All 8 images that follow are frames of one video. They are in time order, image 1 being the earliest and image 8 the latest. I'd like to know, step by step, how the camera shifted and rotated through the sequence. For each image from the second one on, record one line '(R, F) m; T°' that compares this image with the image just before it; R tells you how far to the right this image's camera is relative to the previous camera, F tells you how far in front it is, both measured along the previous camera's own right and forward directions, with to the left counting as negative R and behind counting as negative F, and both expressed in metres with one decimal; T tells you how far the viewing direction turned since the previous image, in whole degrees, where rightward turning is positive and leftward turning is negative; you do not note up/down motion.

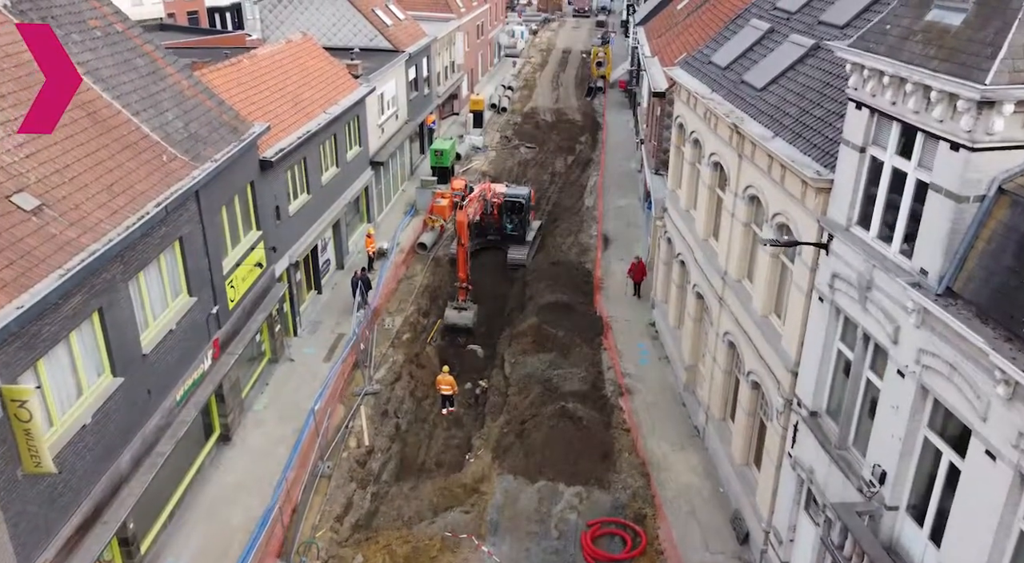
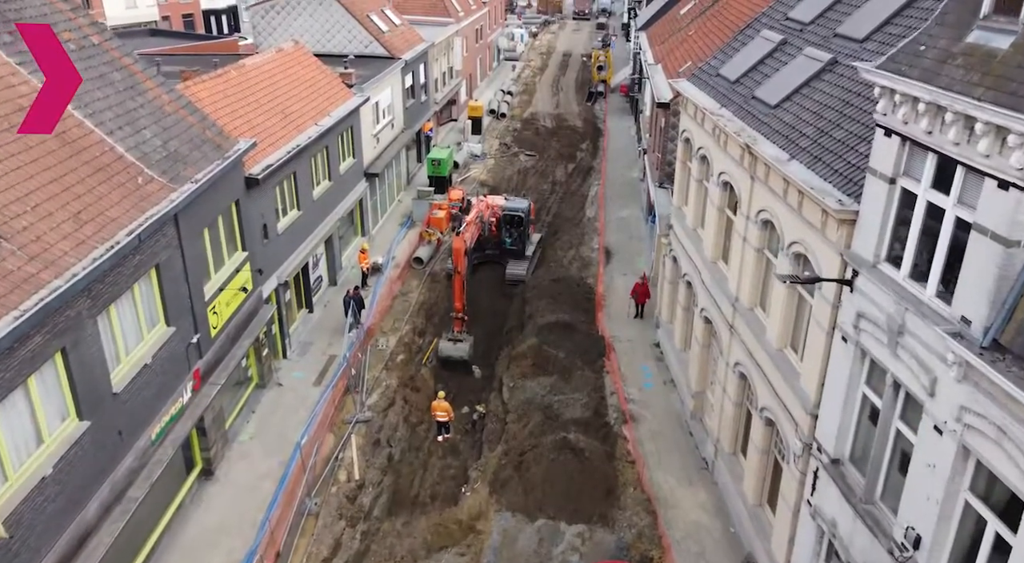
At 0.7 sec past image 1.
(0.0, +1.0) m; 0°
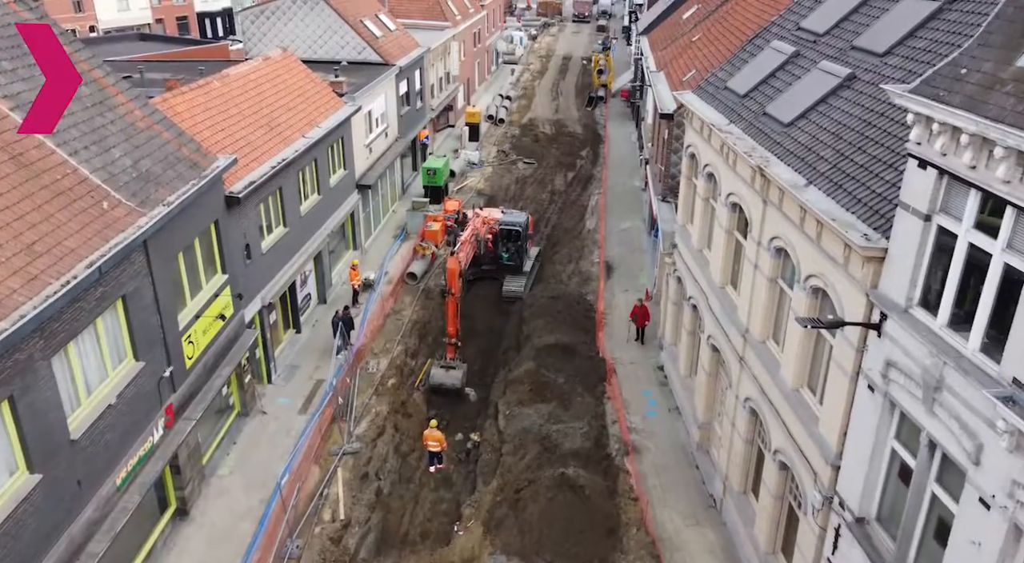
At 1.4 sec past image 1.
(+0.1, +1.1) m; 0°
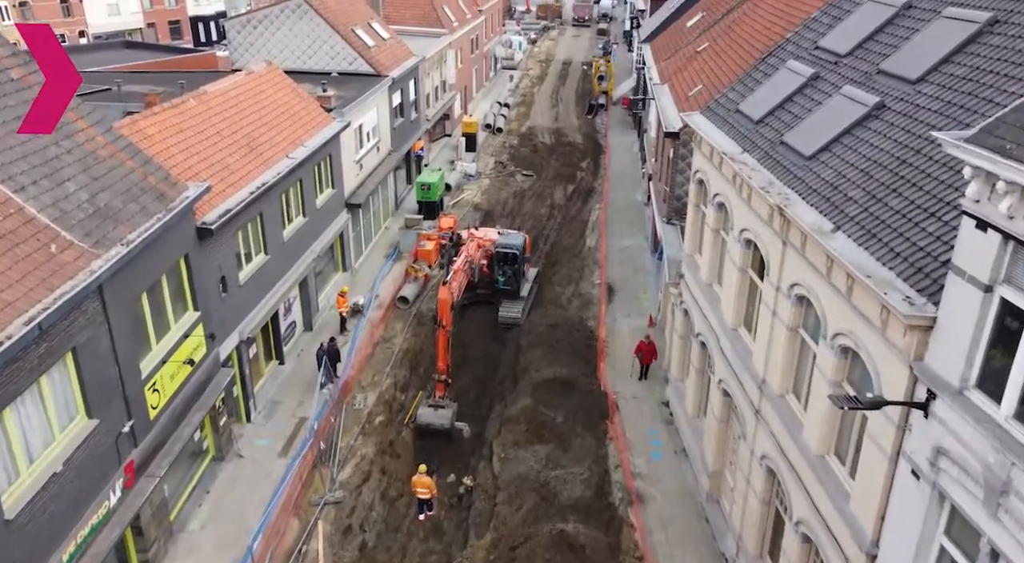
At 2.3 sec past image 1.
(+0.1, +1.4) m; 0°
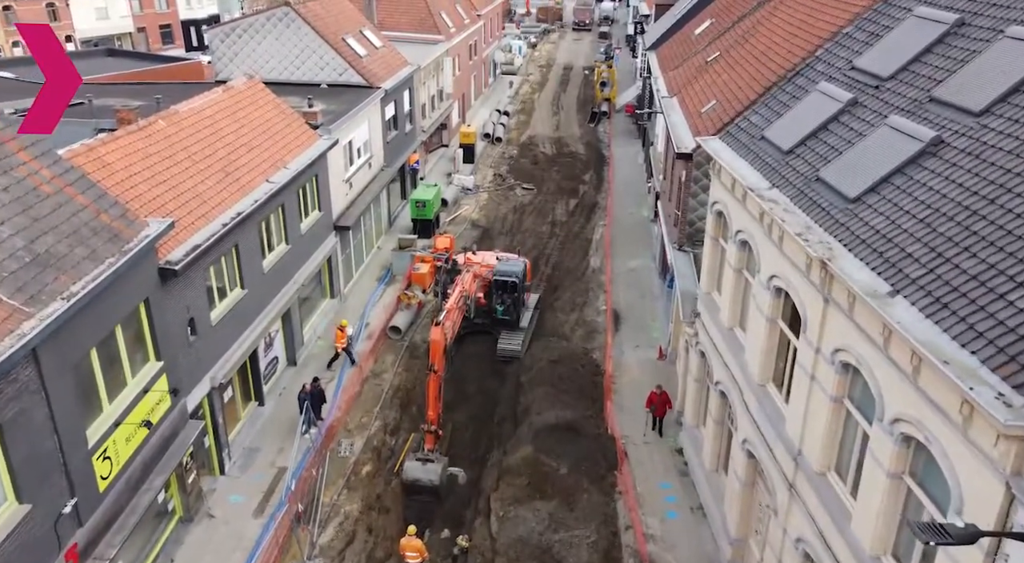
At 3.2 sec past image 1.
(0.0, +1.8) m; 0°
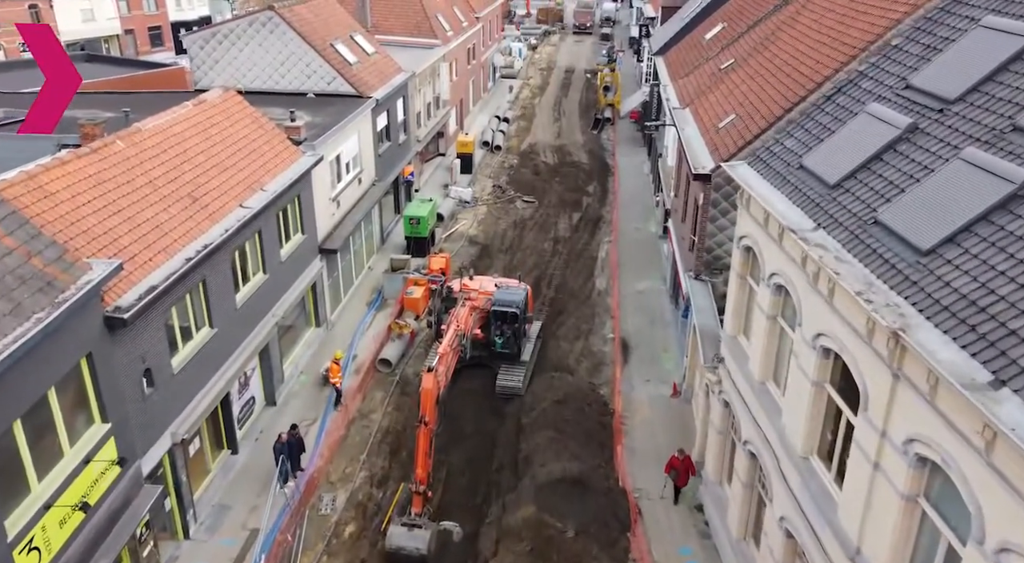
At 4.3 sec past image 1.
(0.0, +2.1) m; 0°
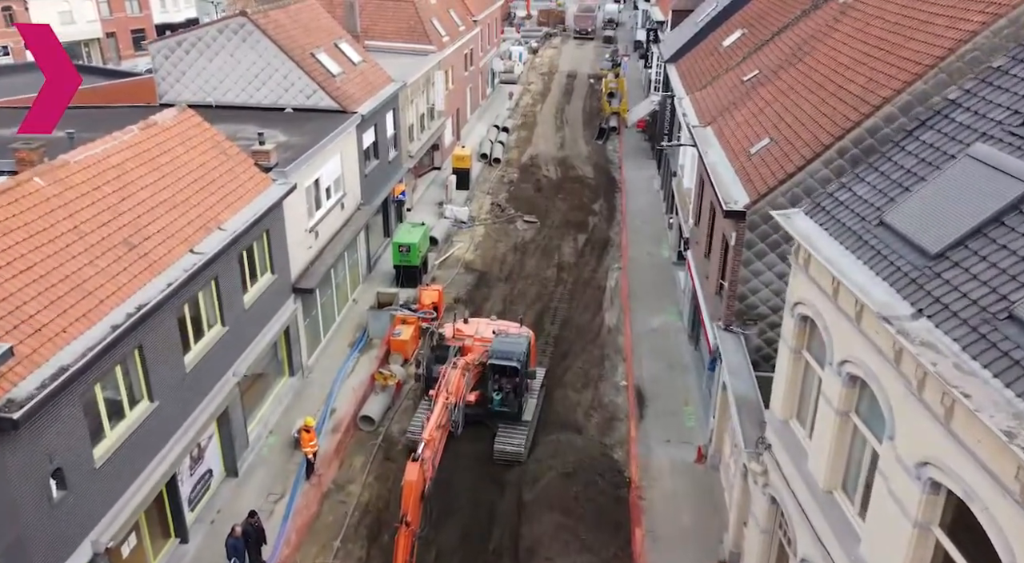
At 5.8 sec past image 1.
(0.0, +3.0) m; 0°
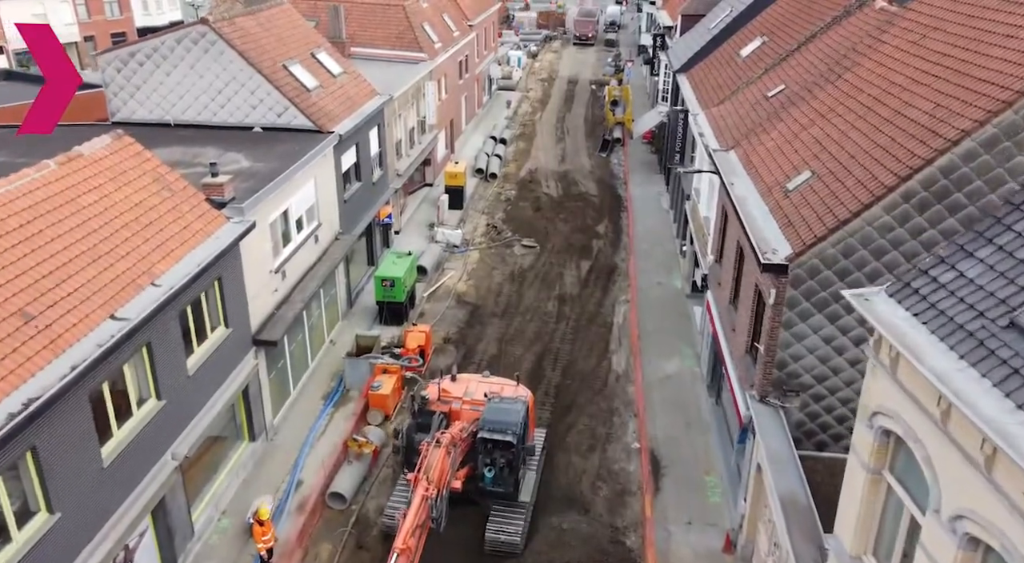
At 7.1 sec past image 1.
(+0.1, +3.0) m; 0°
